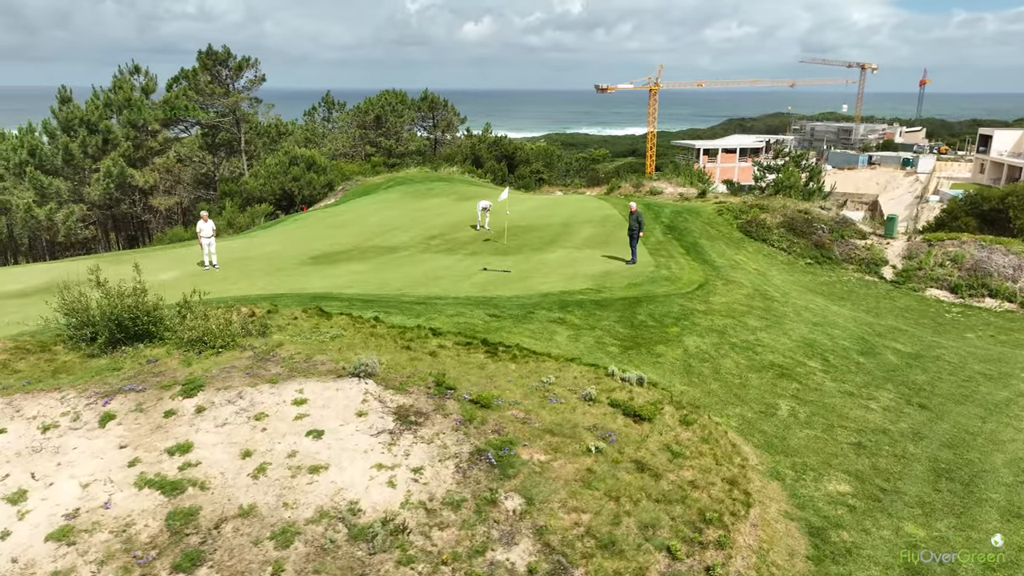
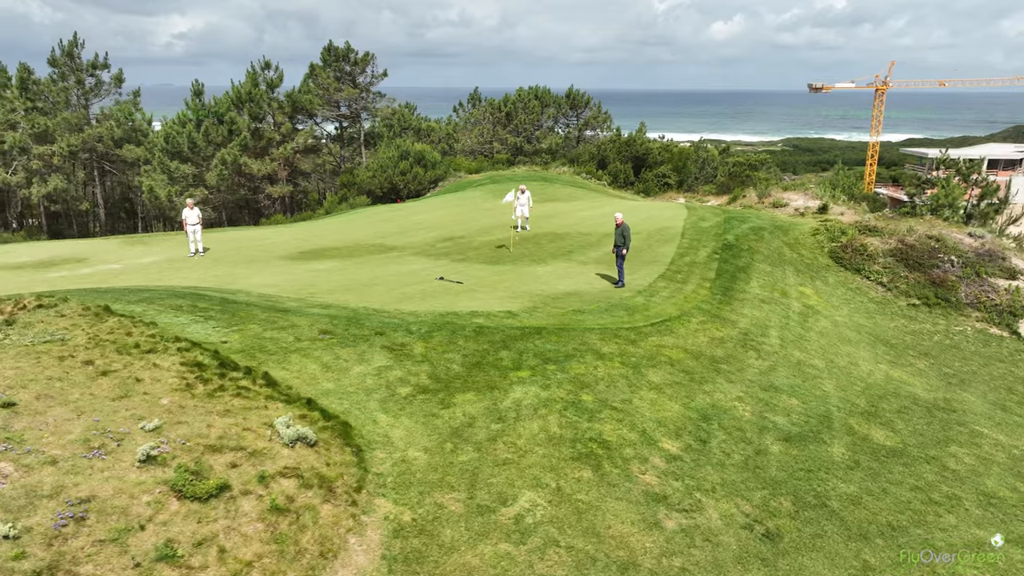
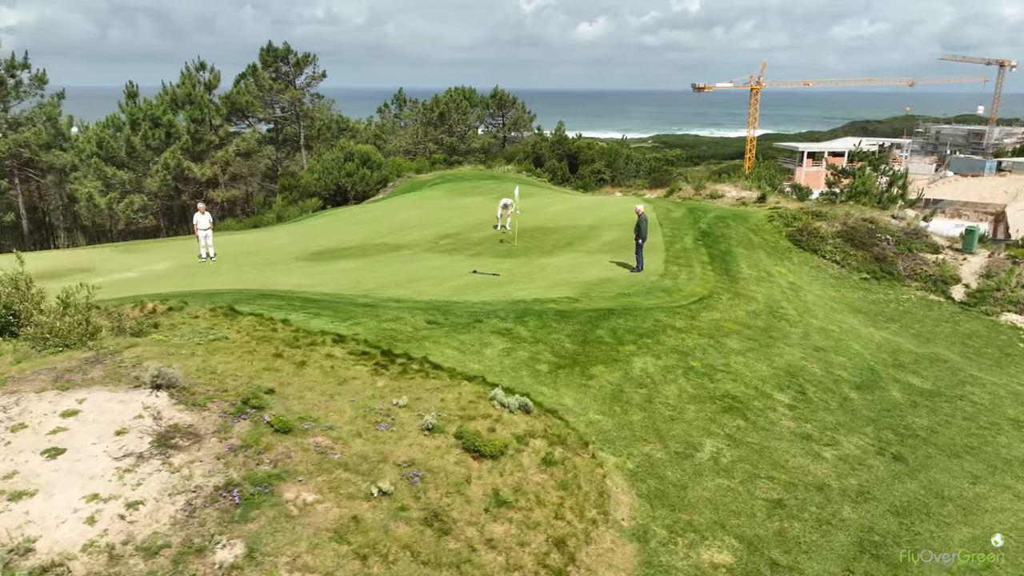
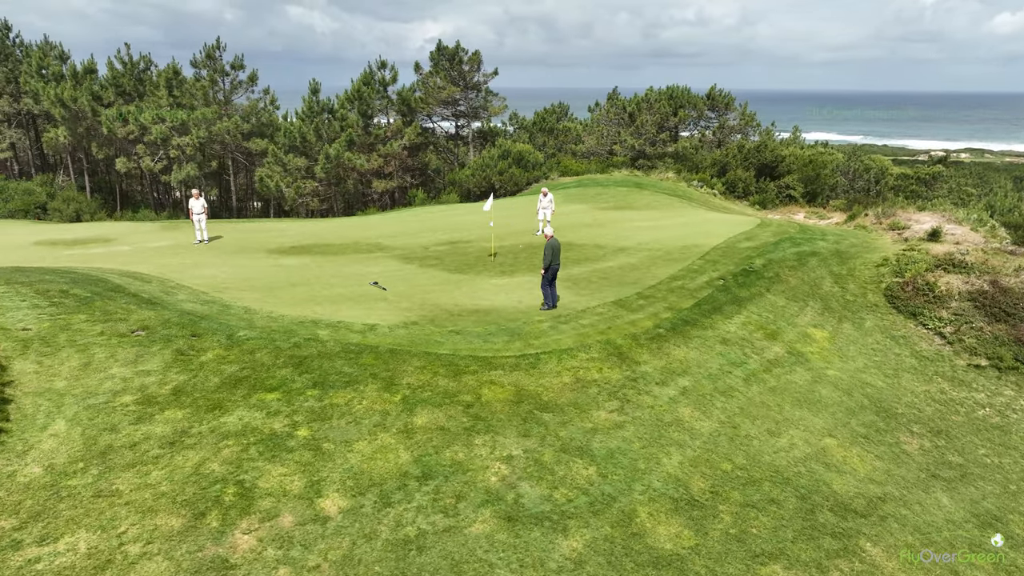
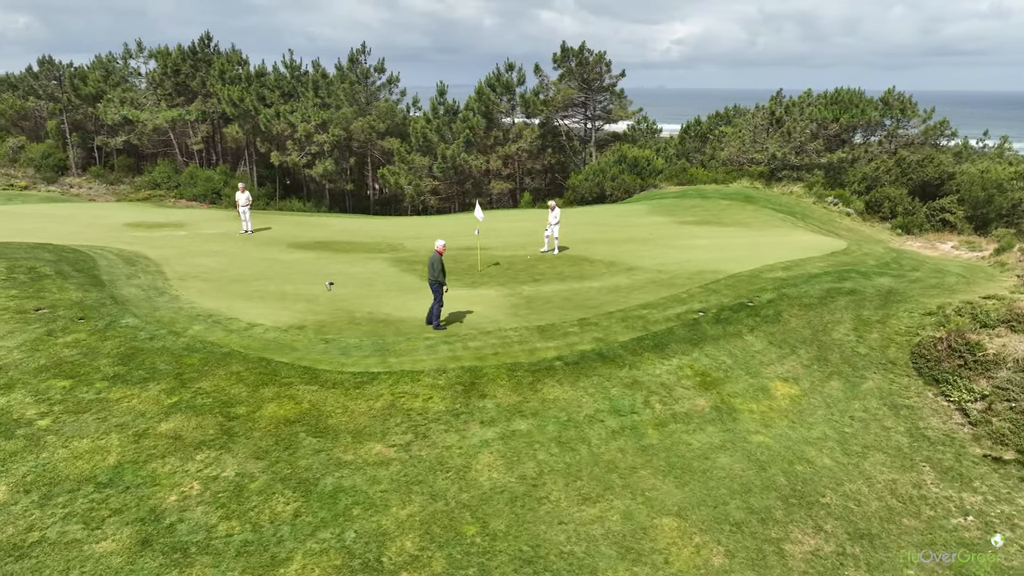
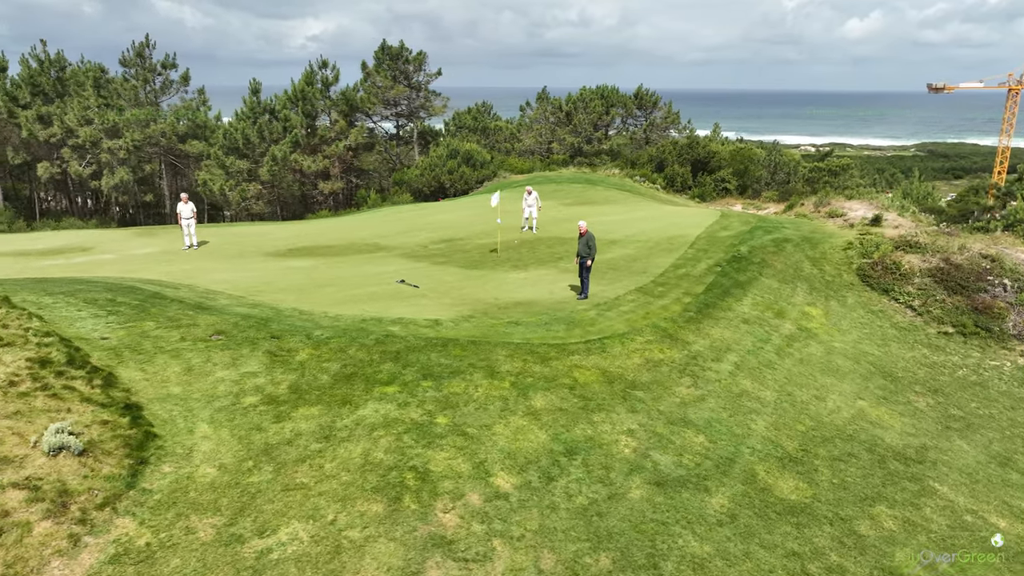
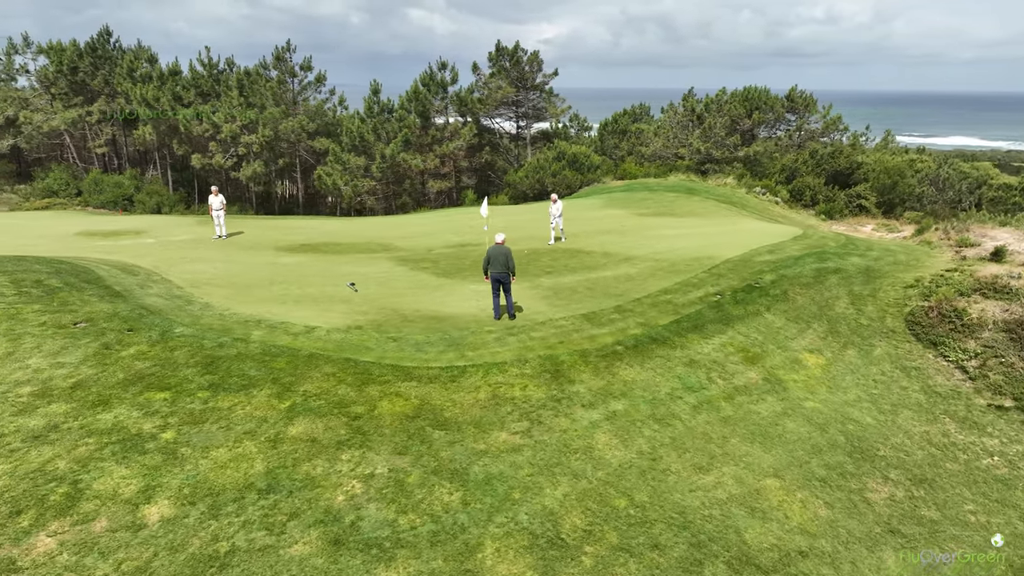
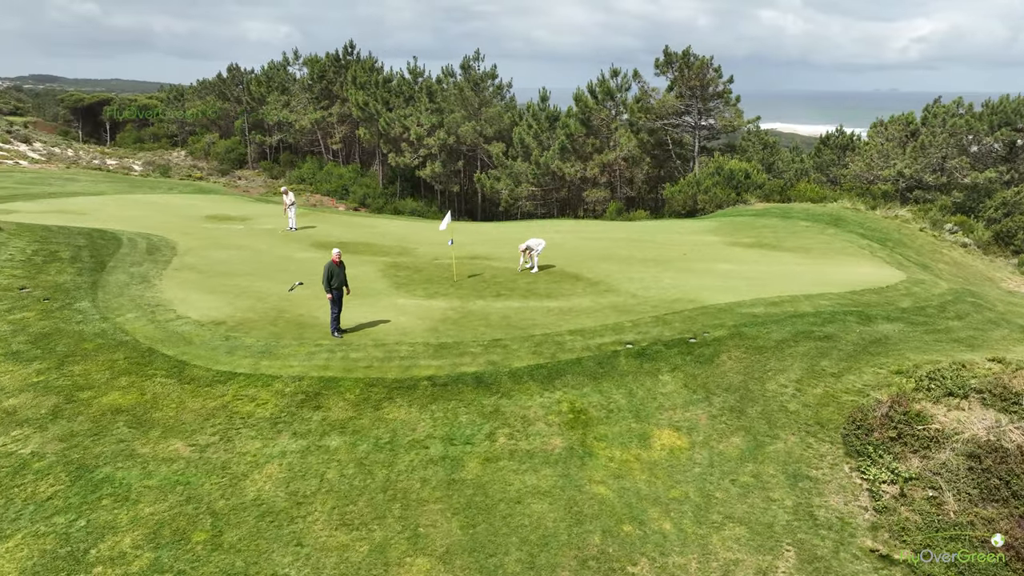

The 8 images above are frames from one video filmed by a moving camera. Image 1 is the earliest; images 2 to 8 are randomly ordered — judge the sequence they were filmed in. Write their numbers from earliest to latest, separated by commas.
3, 2, 6, 4, 7, 5, 8
